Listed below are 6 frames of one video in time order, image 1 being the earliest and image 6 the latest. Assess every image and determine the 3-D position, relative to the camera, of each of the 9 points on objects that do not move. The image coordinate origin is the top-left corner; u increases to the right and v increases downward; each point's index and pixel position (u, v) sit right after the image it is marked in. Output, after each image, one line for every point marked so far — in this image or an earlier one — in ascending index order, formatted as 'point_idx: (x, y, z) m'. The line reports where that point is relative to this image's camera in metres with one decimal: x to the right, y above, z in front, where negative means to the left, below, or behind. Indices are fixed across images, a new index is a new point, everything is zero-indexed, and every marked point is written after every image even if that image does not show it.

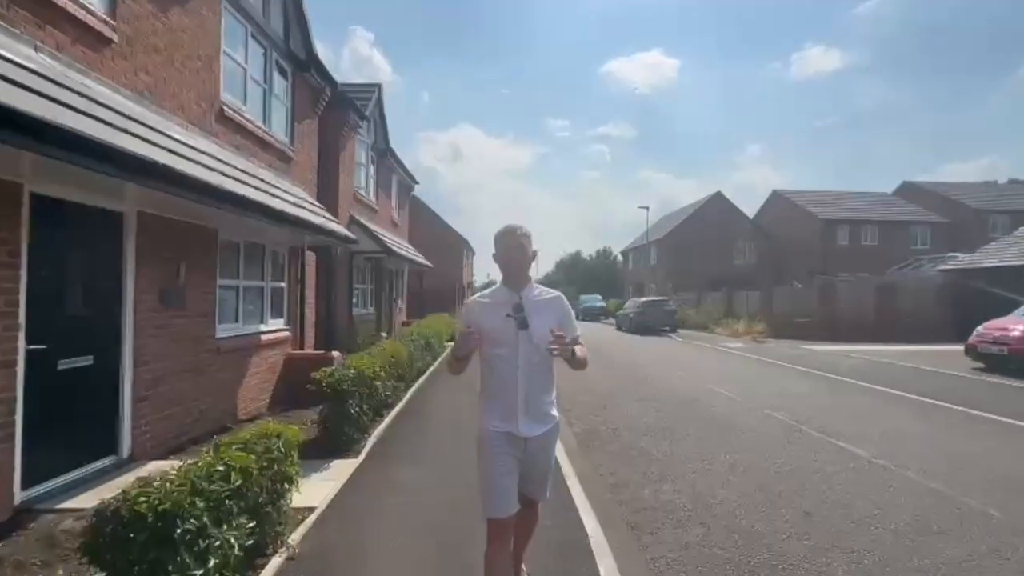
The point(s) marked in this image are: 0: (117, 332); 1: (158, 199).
0: (-3.2, -0.3, +6.7) m
1: (-2.9, +0.7, +6.6) m
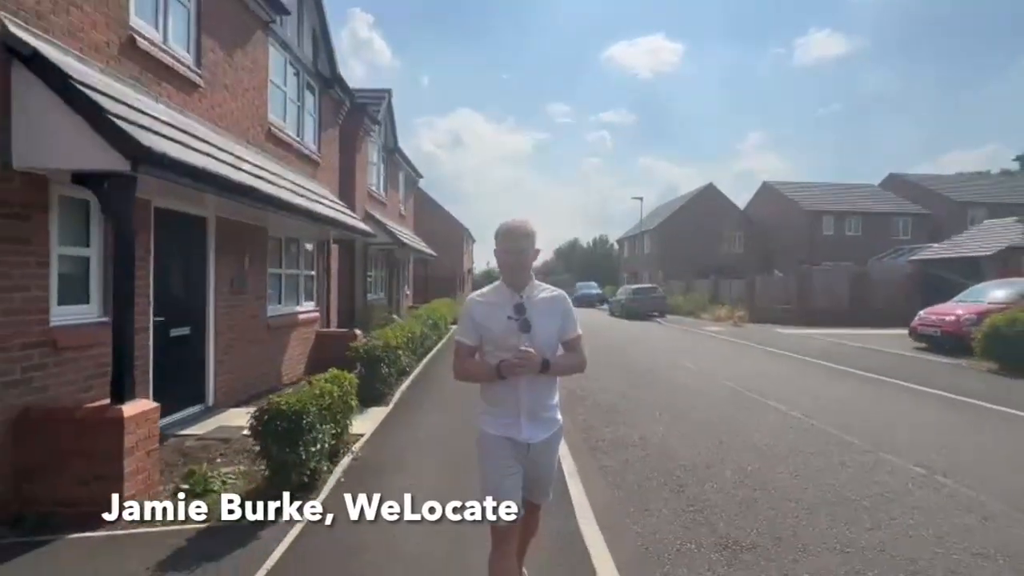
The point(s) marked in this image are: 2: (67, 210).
0: (-3.3, -0.2, +8.8) m
1: (-3.0, +0.9, +8.7) m
2: (-3.3, +0.6, +6.2) m
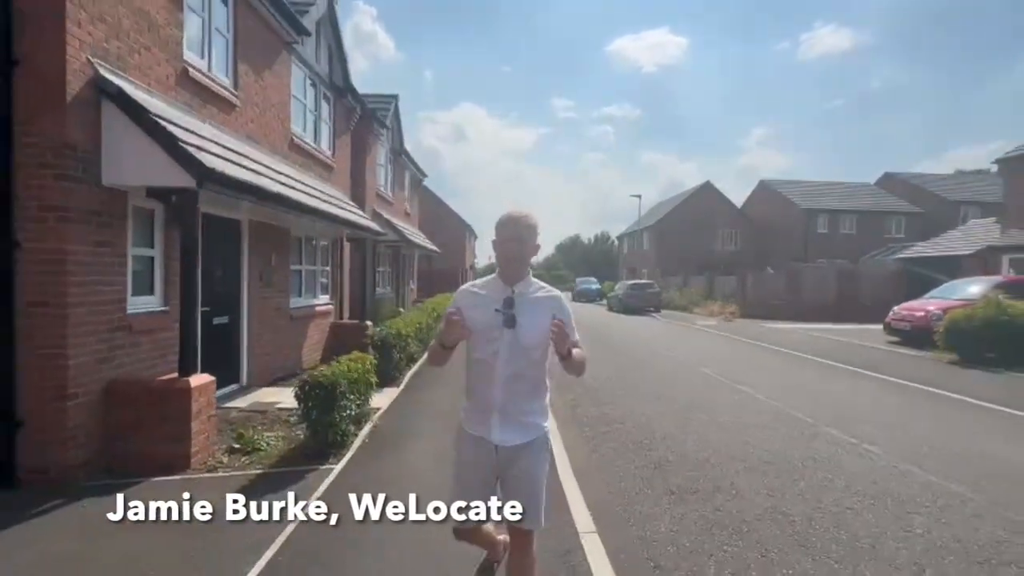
0: (-3.3, -0.2, +10.1) m
1: (-3.0, +0.9, +9.9) m
2: (-3.3, +0.6, +7.4) m
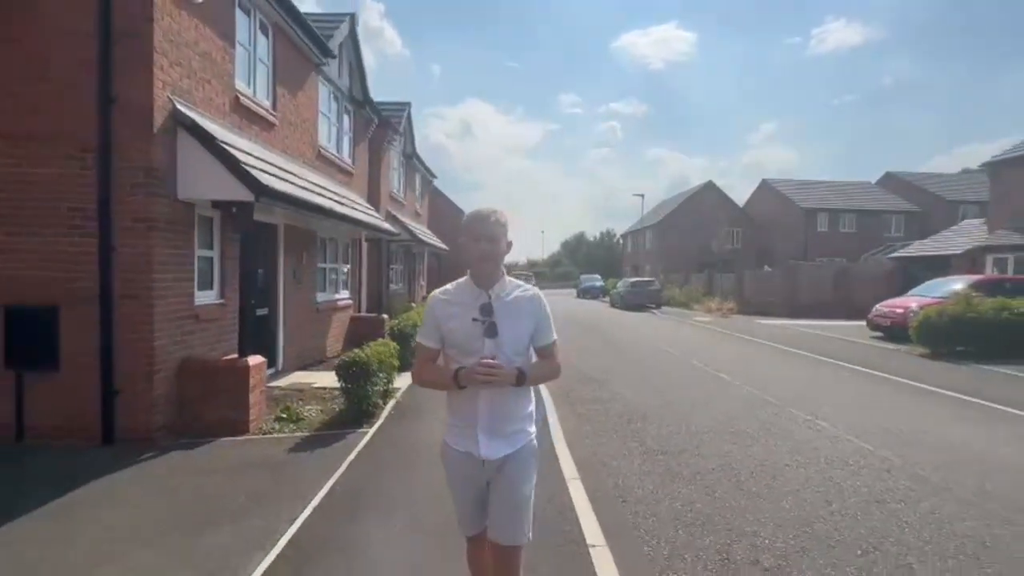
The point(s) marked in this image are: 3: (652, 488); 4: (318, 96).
0: (-3.3, -0.1, +11.5) m
1: (-3.0, +1.0, +11.3) m
2: (-3.3, +0.7, +8.8) m
3: (+1.1, -1.5, +6.5) m
4: (-3.3, +3.3, +14.0) m
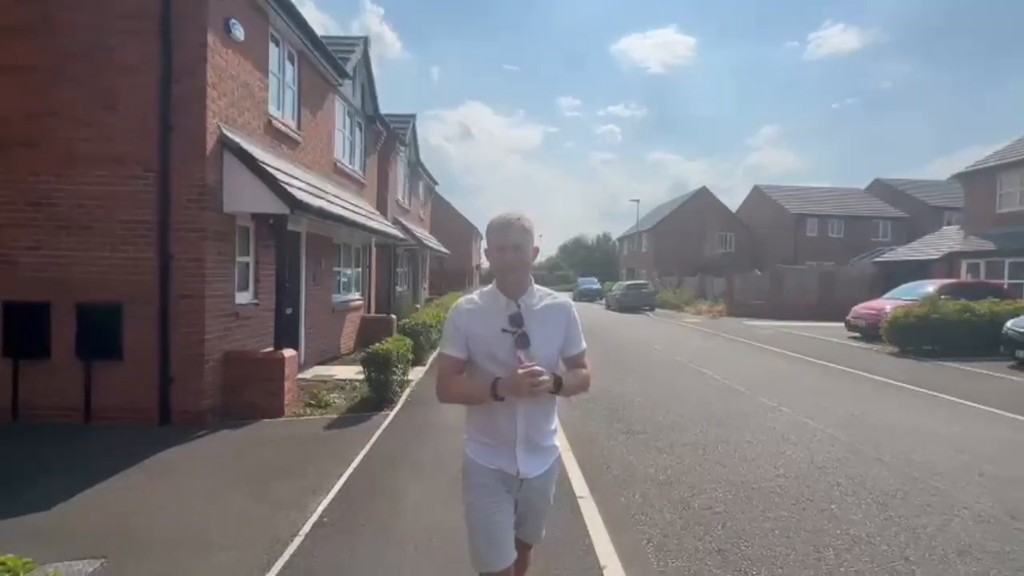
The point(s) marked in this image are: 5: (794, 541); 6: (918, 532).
0: (-3.3, -0.1, +12.7) m
1: (-2.9, +0.9, +12.5) m
2: (-3.3, +0.6, +10.0) m
3: (+1.1, -1.6, +7.7) m
4: (-3.3, +3.2, +15.2) m
5: (+1.6, -1.5, +4.8) m
6: (+2.4, -1.4, +4.8) m
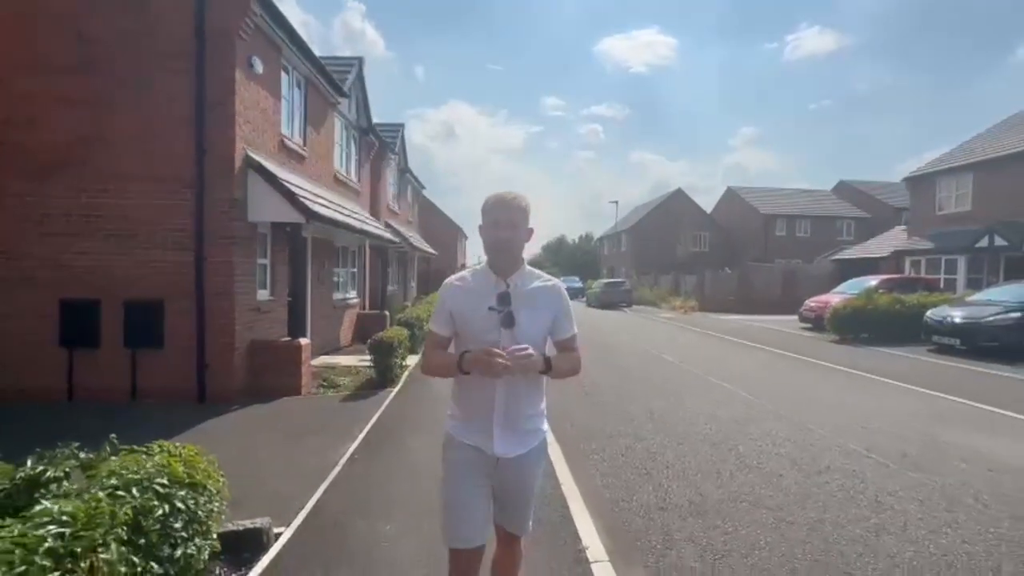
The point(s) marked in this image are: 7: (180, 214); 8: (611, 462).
0: (-3.6, -0.1, +14.3) m
1: (-3.2, +1.0, +14.1) m
2: (-3.5, +0.7, +11.6) m
3: (+0.9, -1.5, +9.3) m
4: (-3.7, +3.3, +16.8) m
5: (+1.5, -1.4, +6.4) m
6: (+2.2, -1.4, +6.5) m
7: (-4.2, +0.9, +10.3) m
8: (+0.8, -1.4, +6.7) m
